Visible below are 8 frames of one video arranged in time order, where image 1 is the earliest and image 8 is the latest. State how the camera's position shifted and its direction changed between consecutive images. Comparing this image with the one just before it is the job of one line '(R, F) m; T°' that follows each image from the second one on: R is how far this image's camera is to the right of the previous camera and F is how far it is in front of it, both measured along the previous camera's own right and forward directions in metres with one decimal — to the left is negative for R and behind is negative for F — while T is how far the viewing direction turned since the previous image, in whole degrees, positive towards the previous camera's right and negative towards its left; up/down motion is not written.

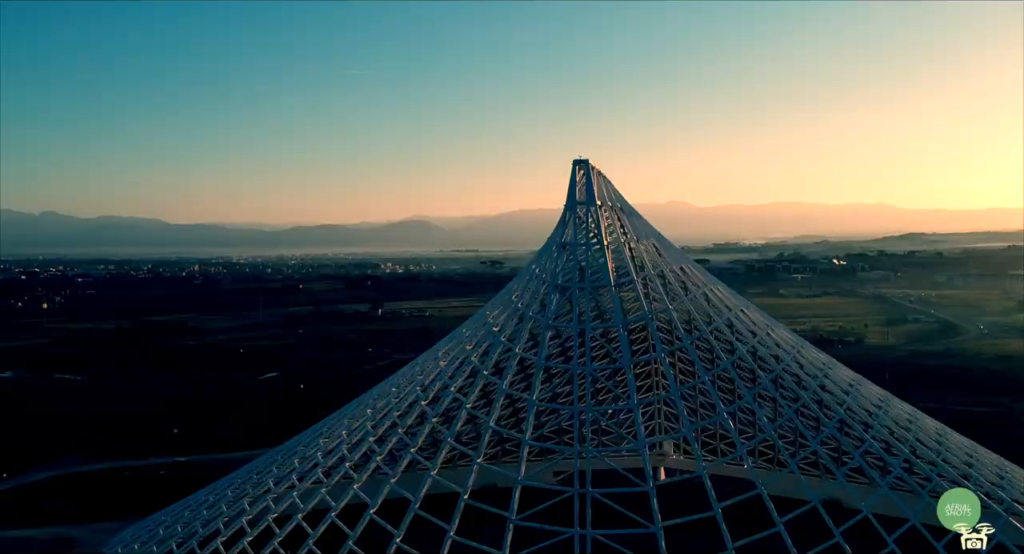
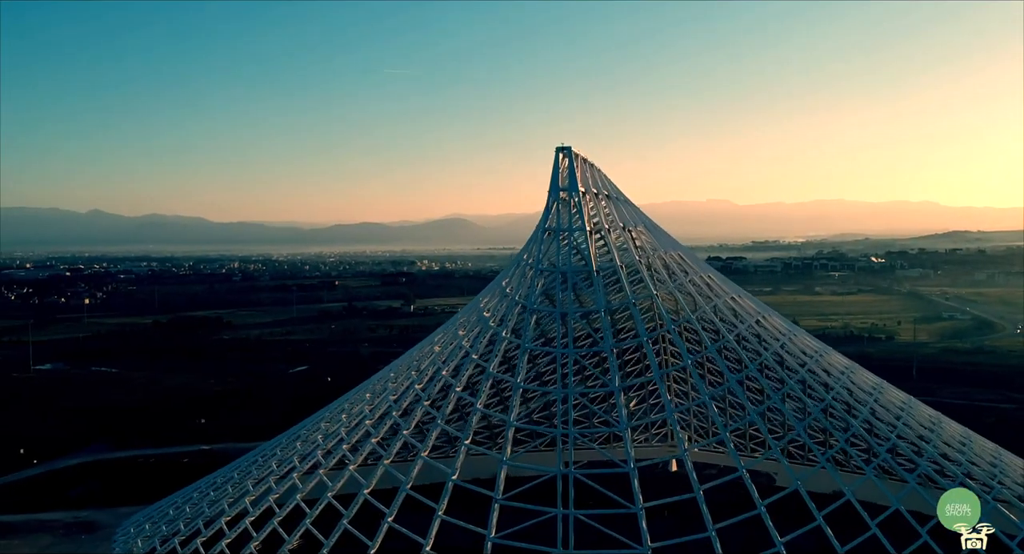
(+0.9, -0.3) m; -2°
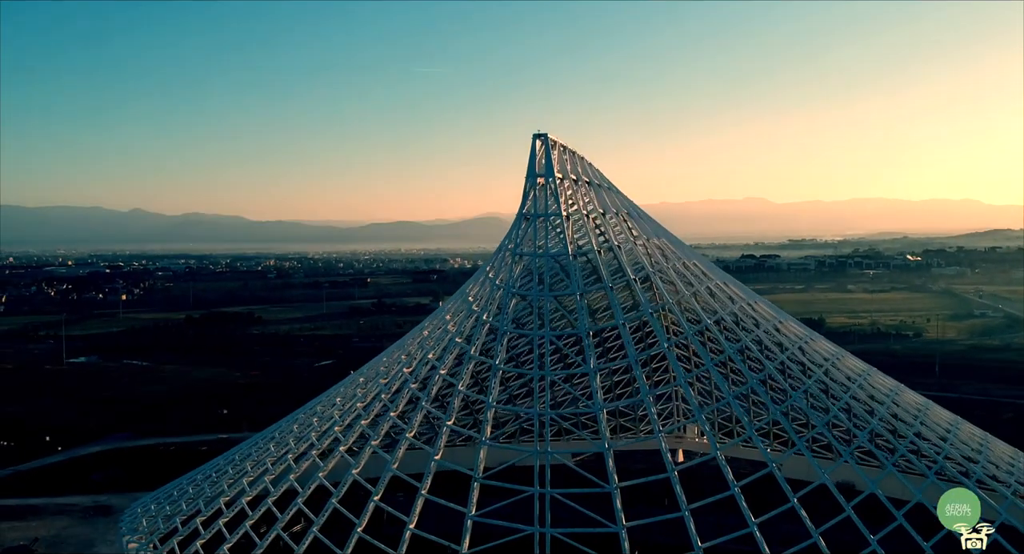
(+1.0, -0.3) m; -2°
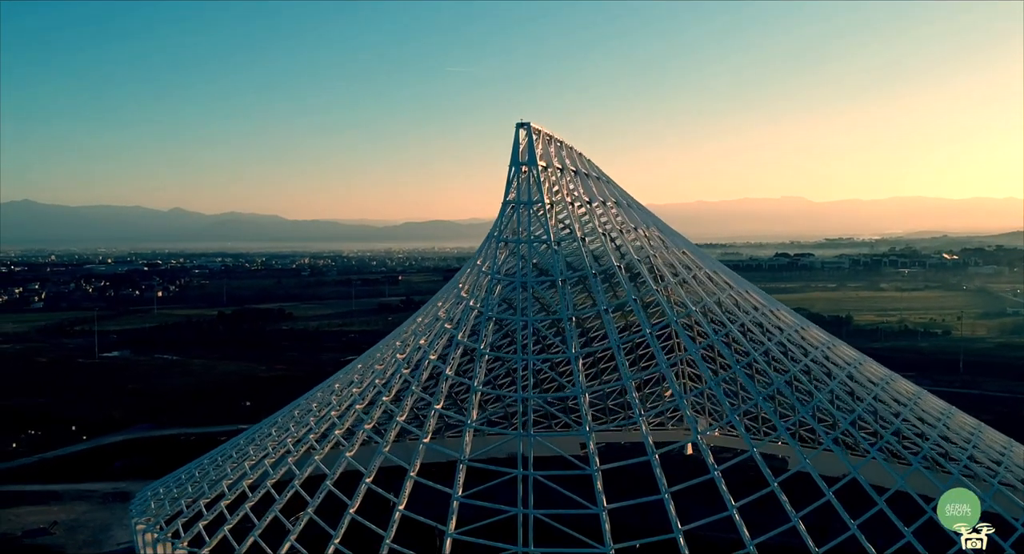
(+0.9, -0.3) m; -2°
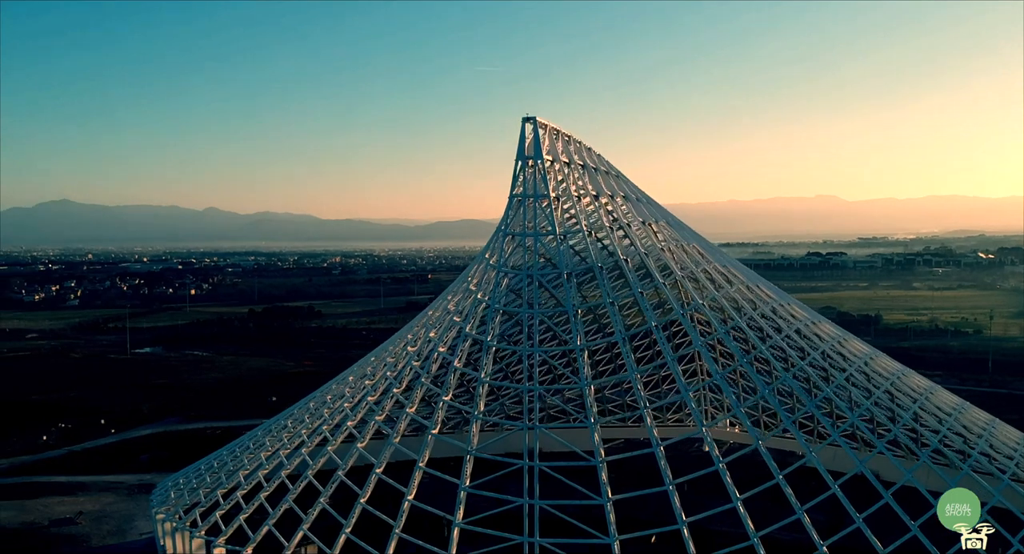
(+0.4, -0.2) m; -2°
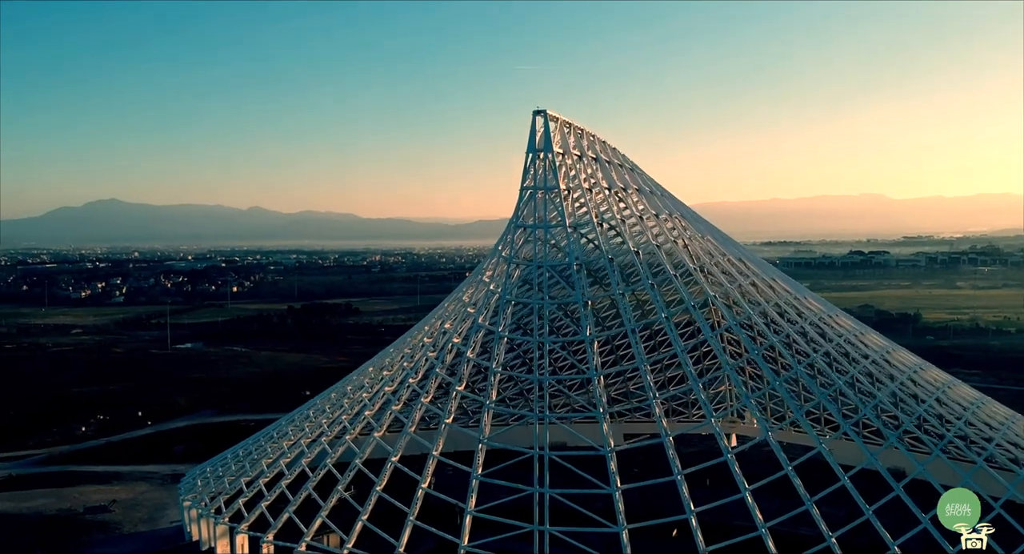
(+0.4, -0.2) m; -2°
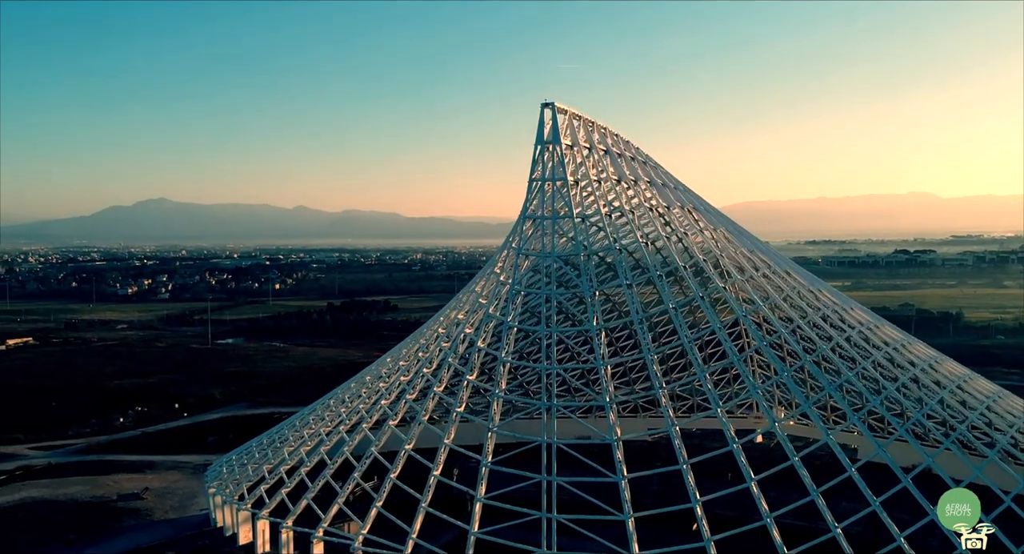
(+0.5, -0.3) m; -2°
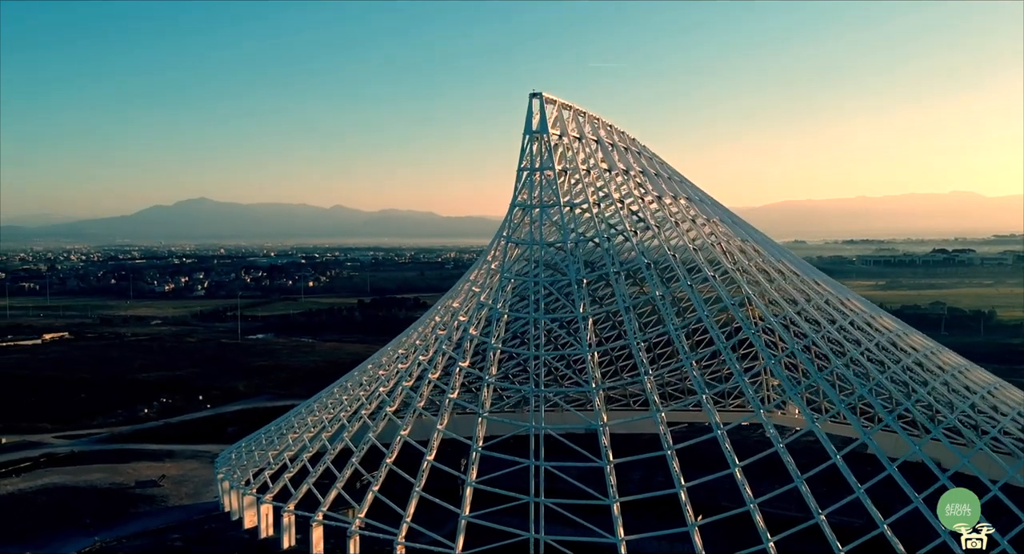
(+0.8, -0.2) m; -2°
